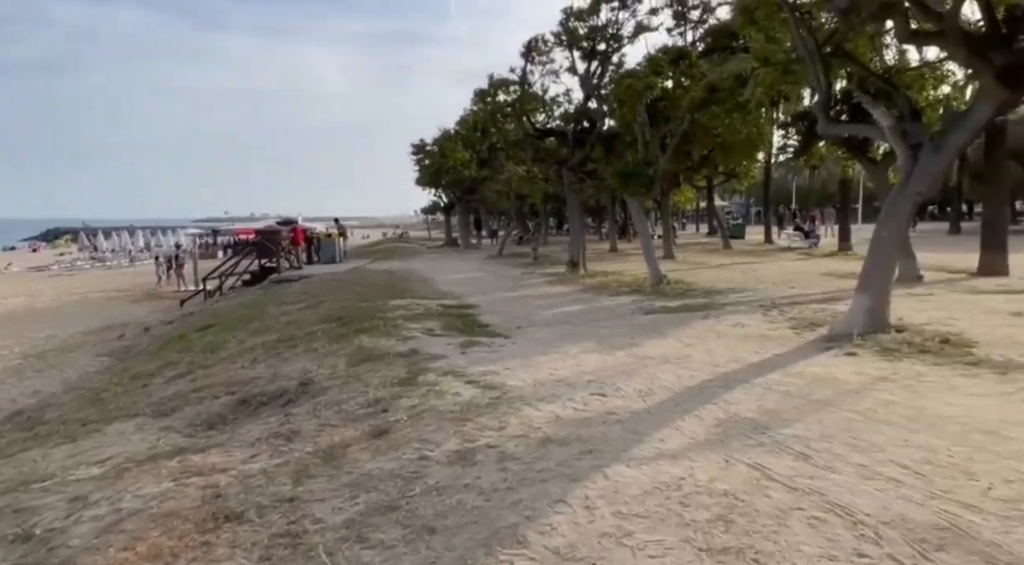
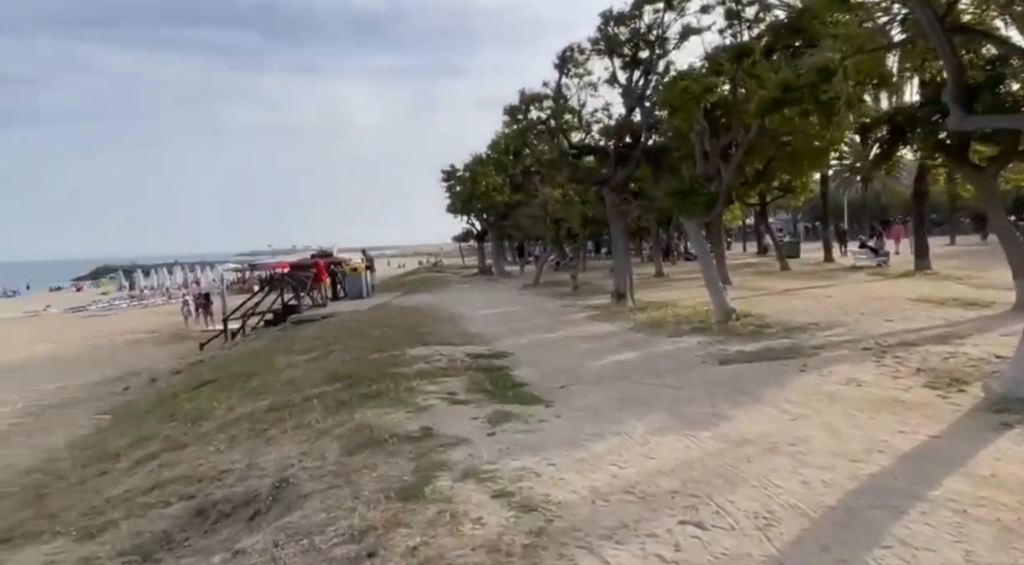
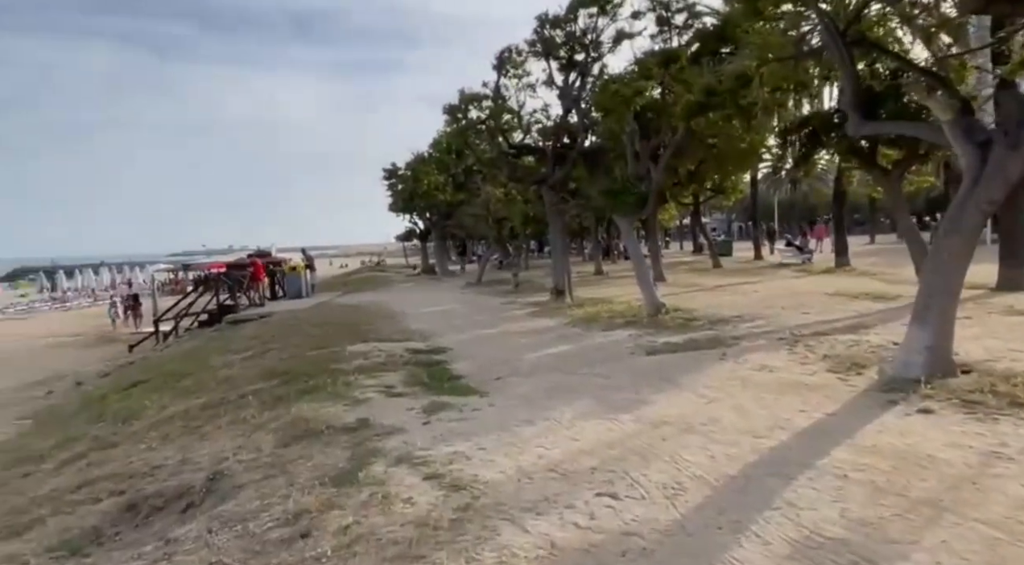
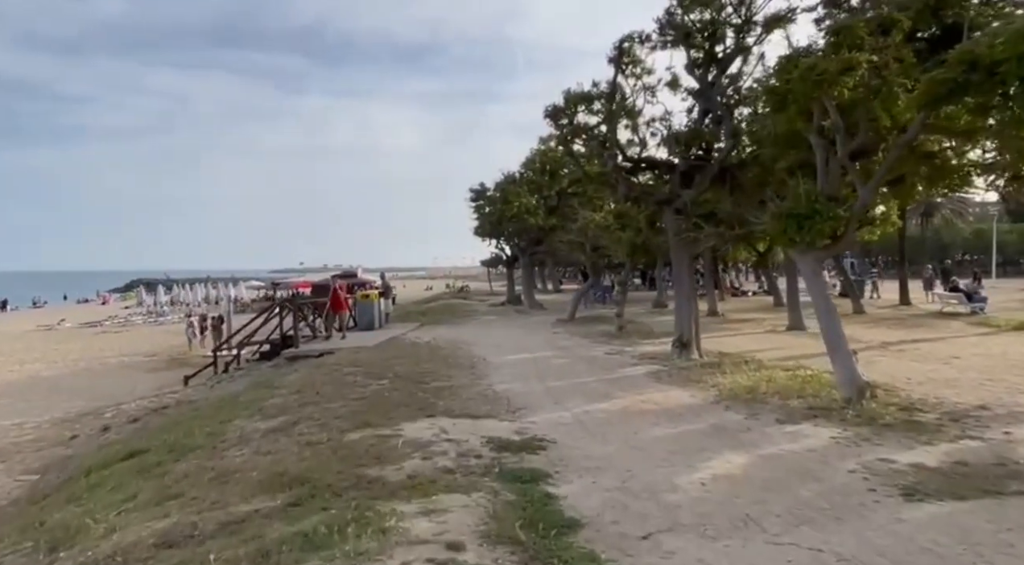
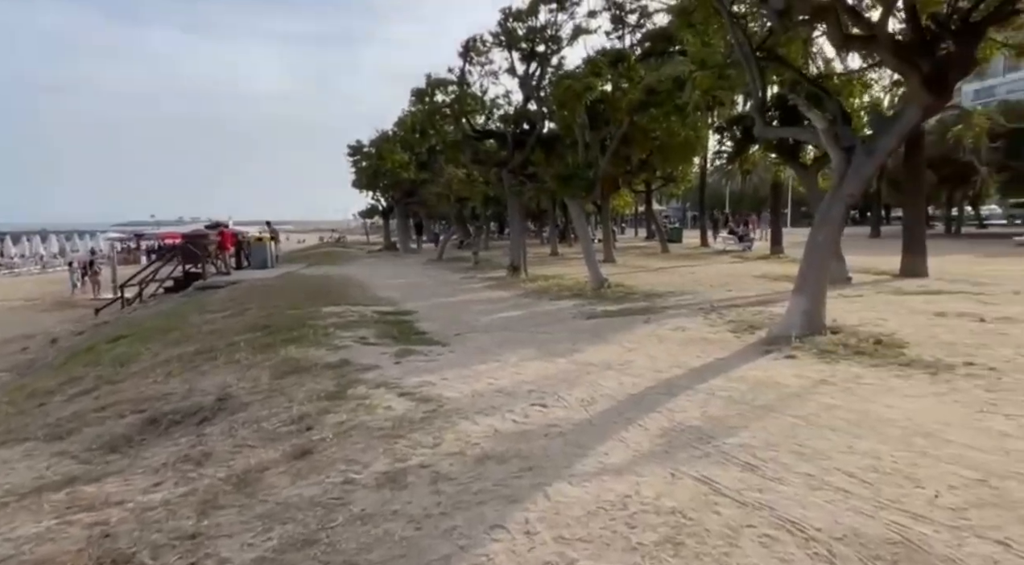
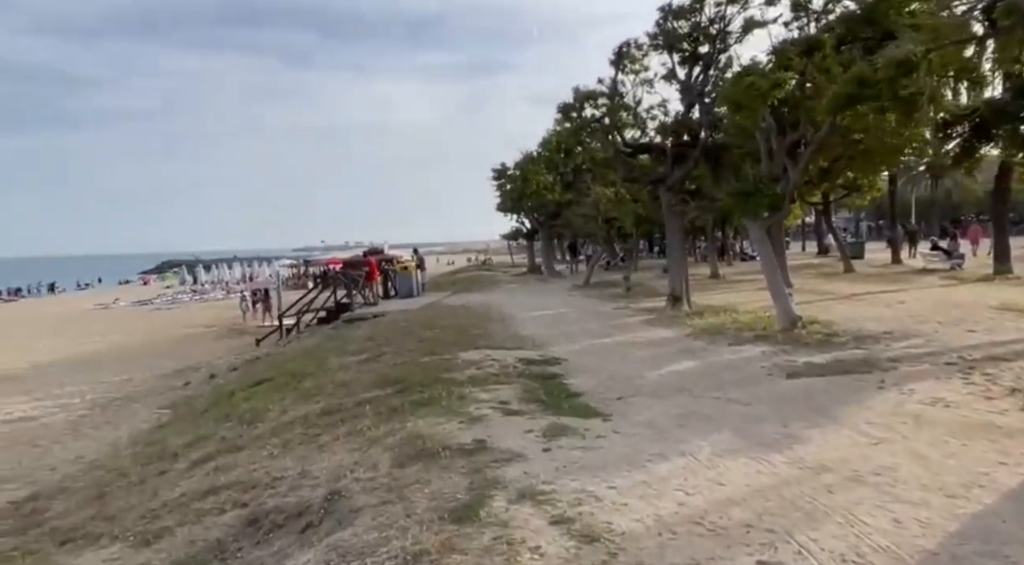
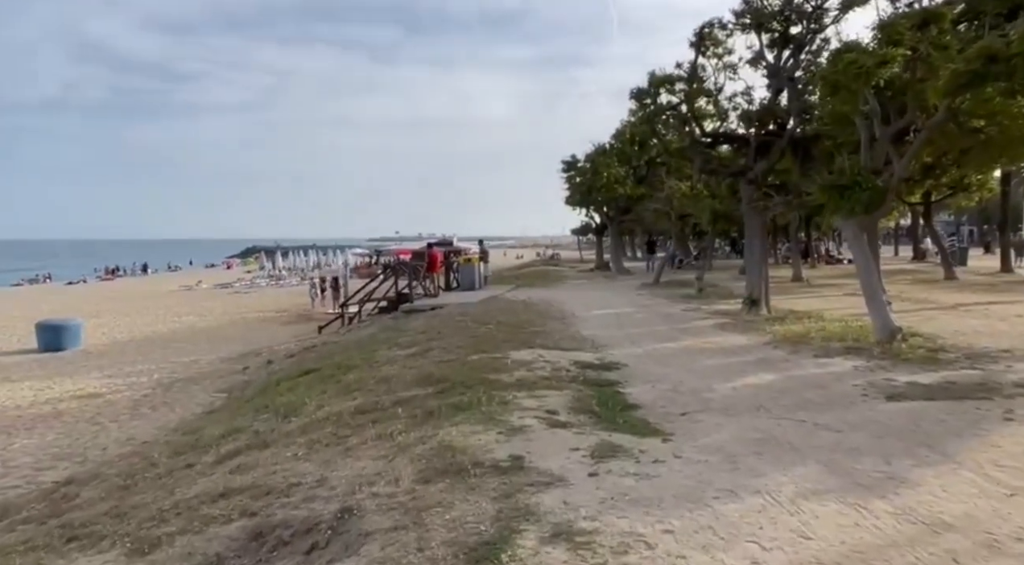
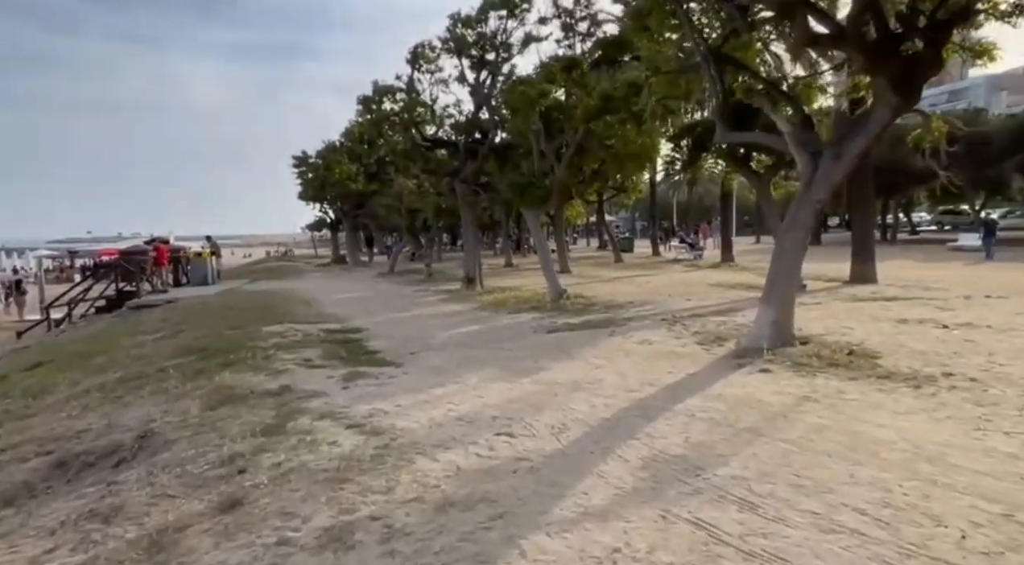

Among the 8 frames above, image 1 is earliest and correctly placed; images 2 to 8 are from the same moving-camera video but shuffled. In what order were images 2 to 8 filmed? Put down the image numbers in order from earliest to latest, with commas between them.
5, 8, 3, 2, 6, 7, 4
